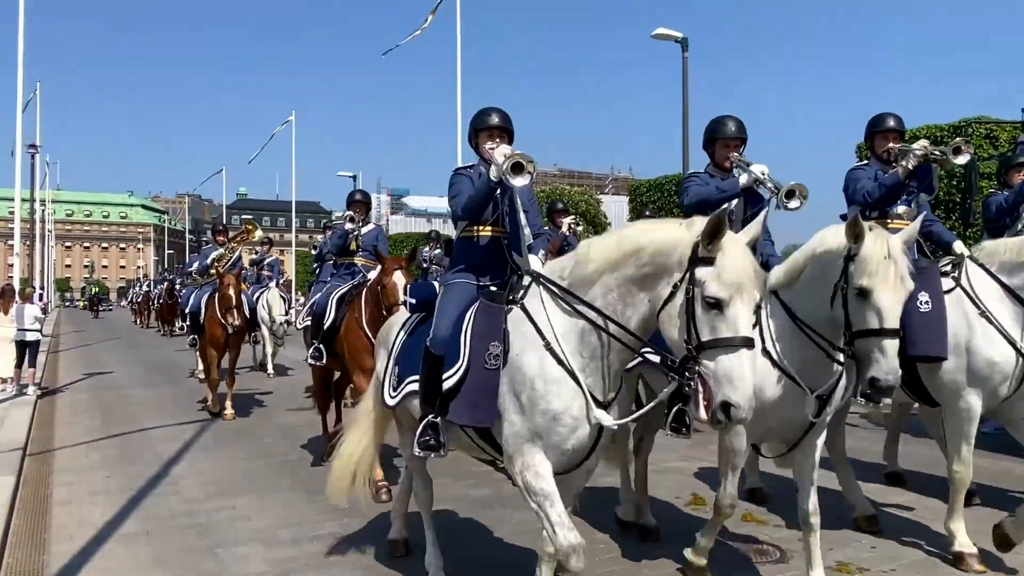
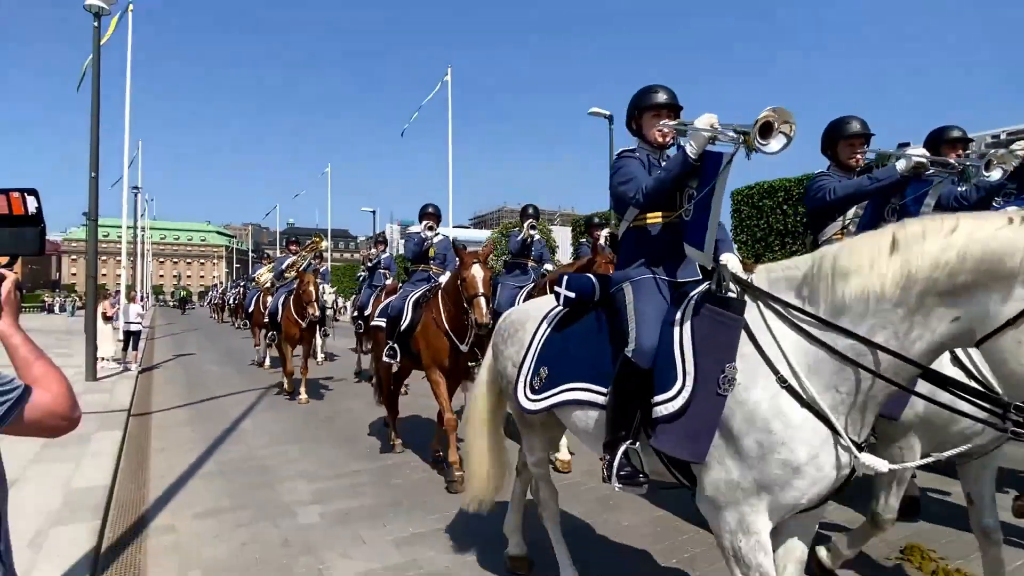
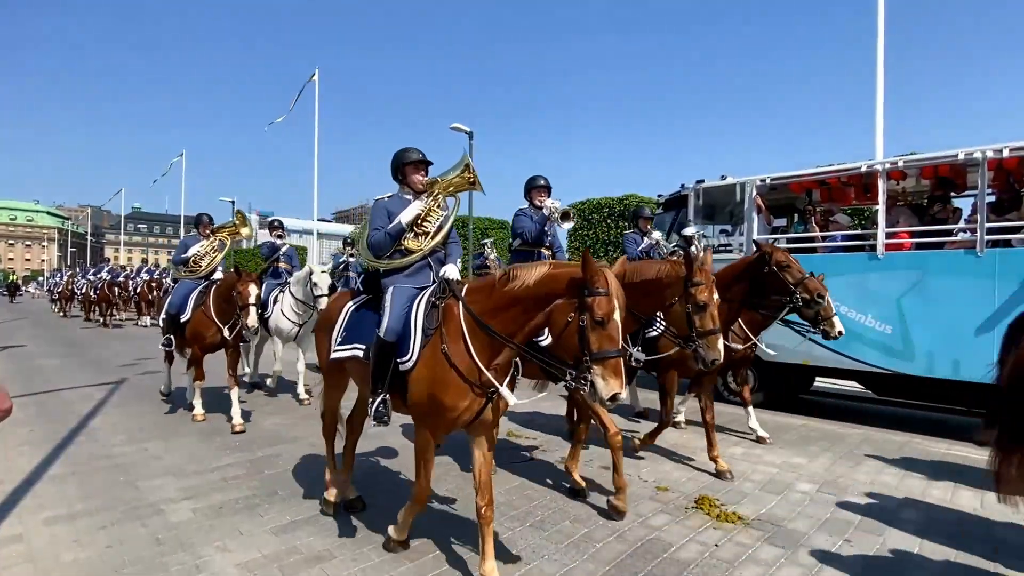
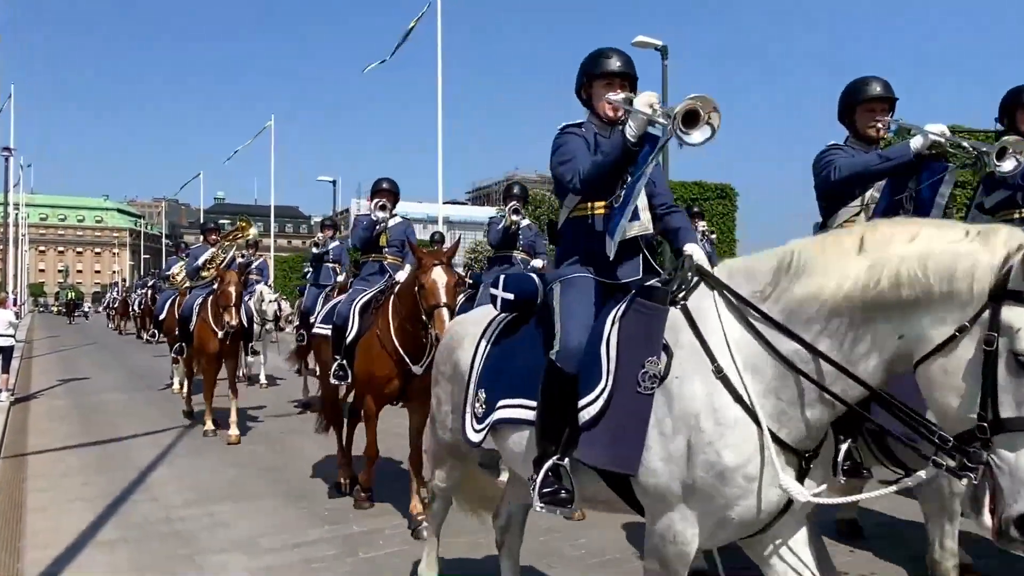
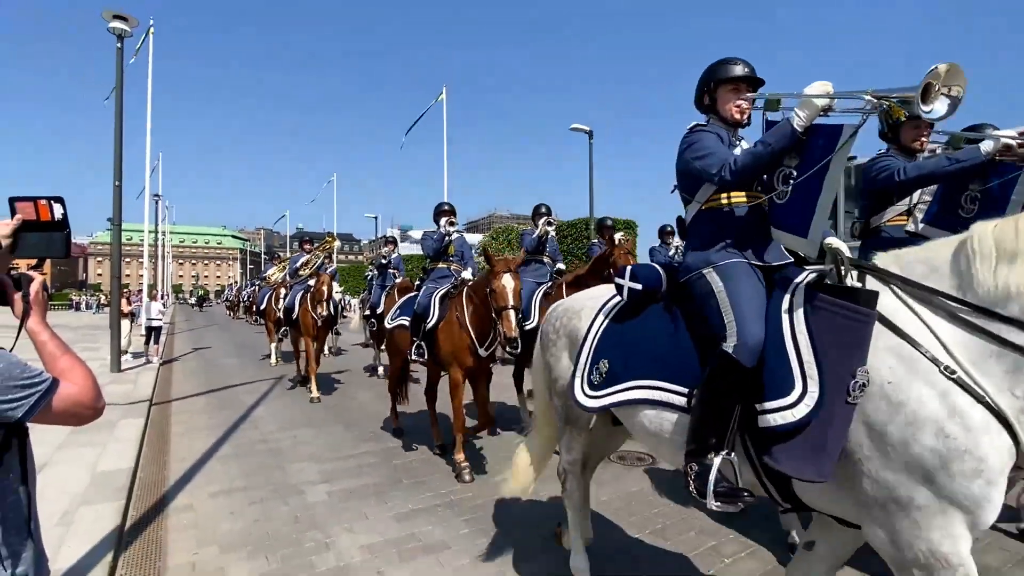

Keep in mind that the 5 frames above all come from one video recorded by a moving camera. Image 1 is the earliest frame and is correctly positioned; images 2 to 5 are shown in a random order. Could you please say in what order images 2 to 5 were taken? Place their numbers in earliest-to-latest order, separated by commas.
4, 2, 5, 3
